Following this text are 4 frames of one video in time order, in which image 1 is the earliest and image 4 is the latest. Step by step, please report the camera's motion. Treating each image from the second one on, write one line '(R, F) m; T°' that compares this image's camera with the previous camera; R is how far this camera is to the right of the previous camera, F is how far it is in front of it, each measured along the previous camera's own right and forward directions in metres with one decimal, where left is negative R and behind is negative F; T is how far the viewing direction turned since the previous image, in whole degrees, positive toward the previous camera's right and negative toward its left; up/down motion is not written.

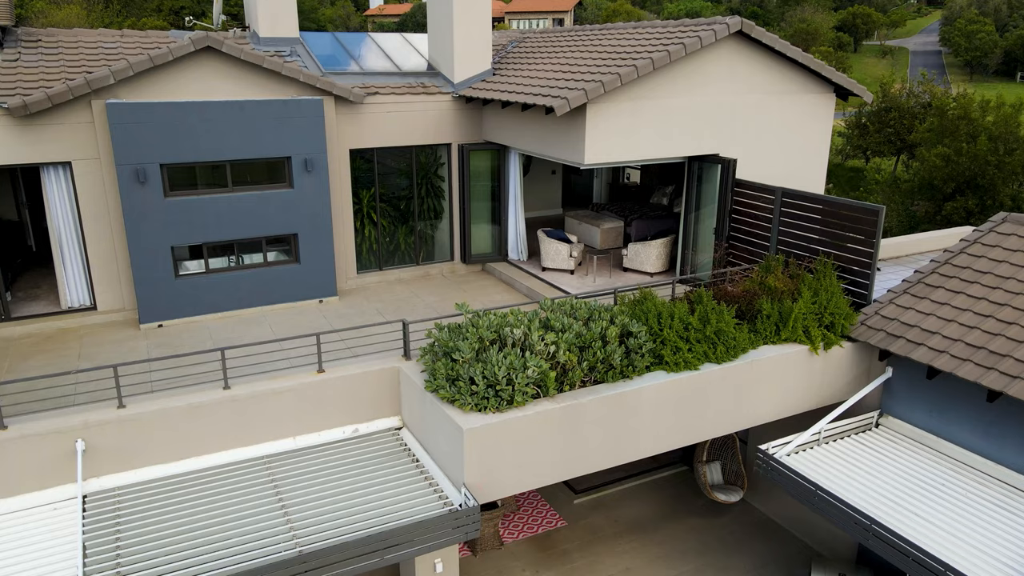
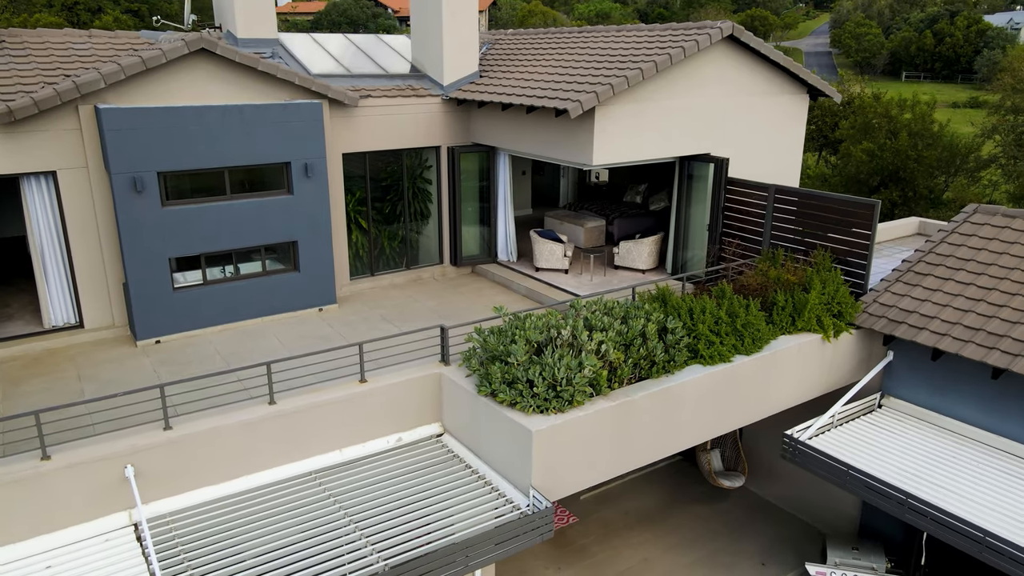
(-1.5, 0.0) m; +6°
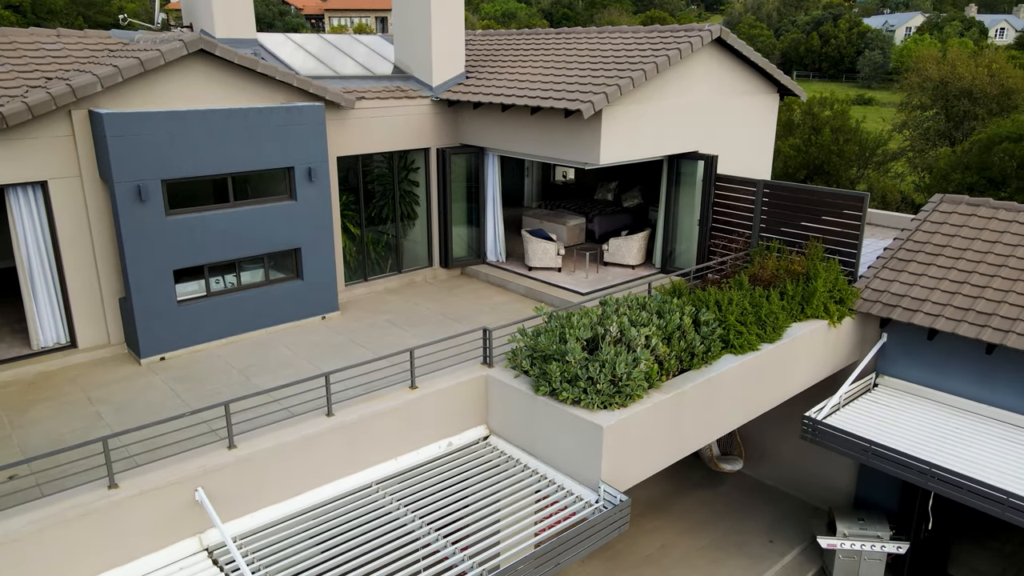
(-1.6, 0.0) m; +7°
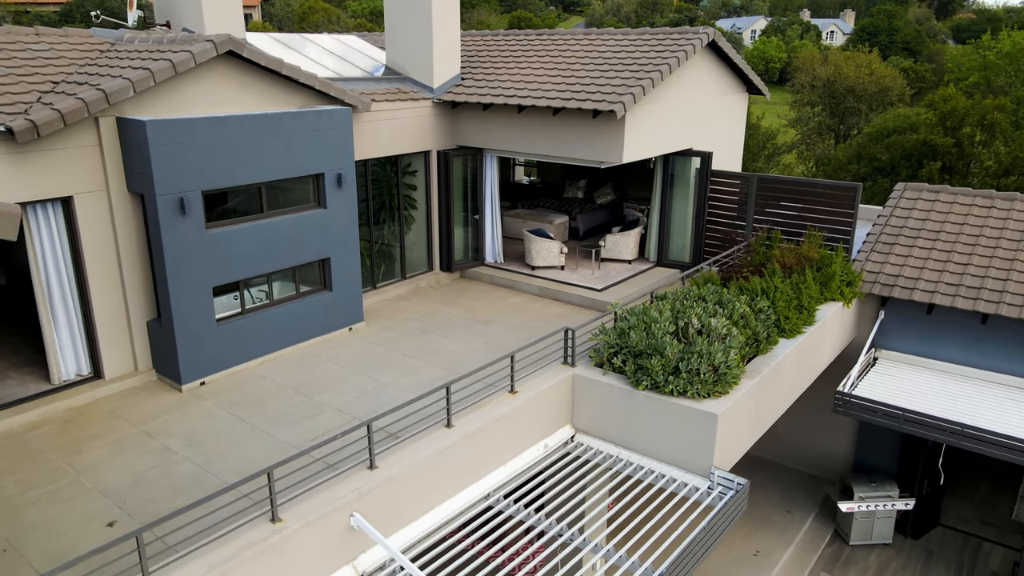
(-2.5, +0.1) m; +9°
